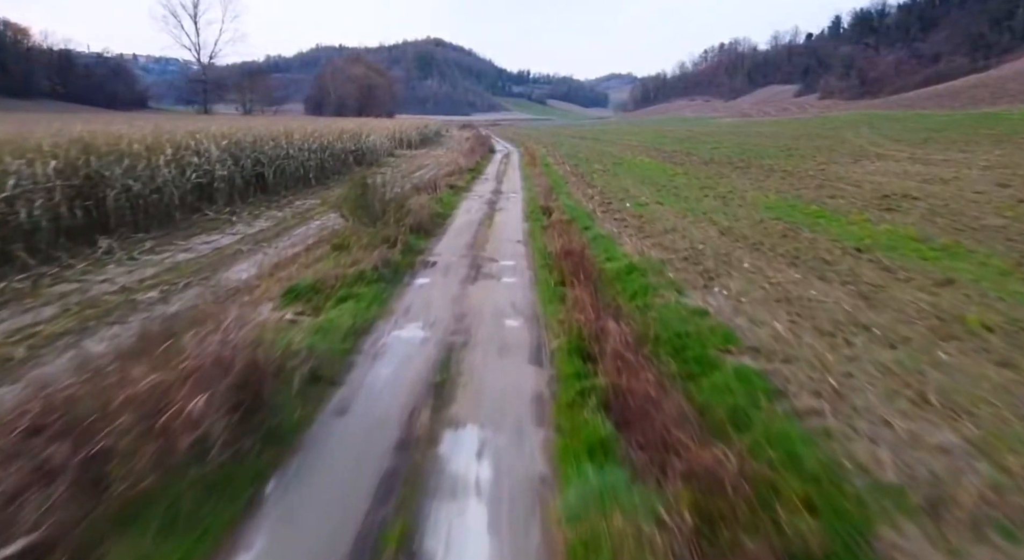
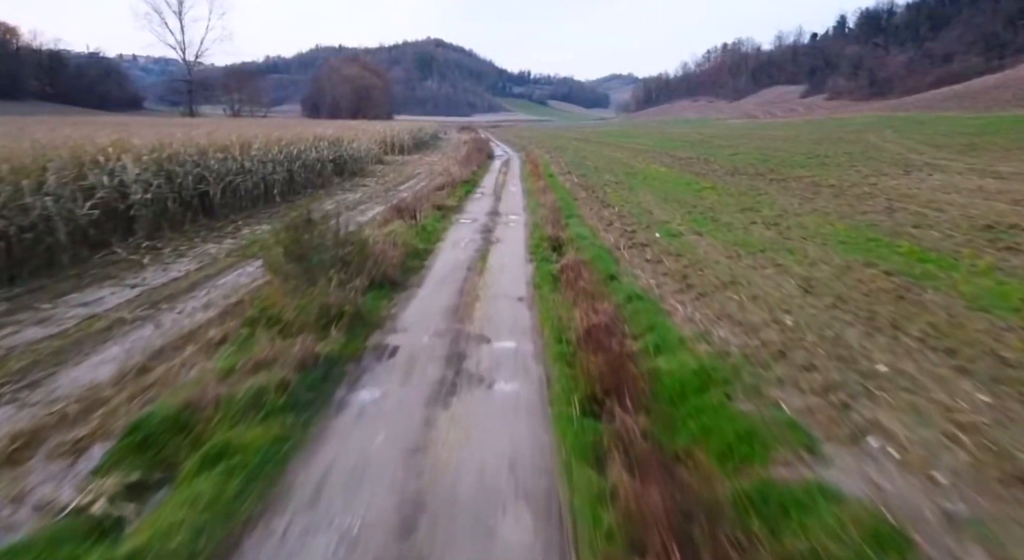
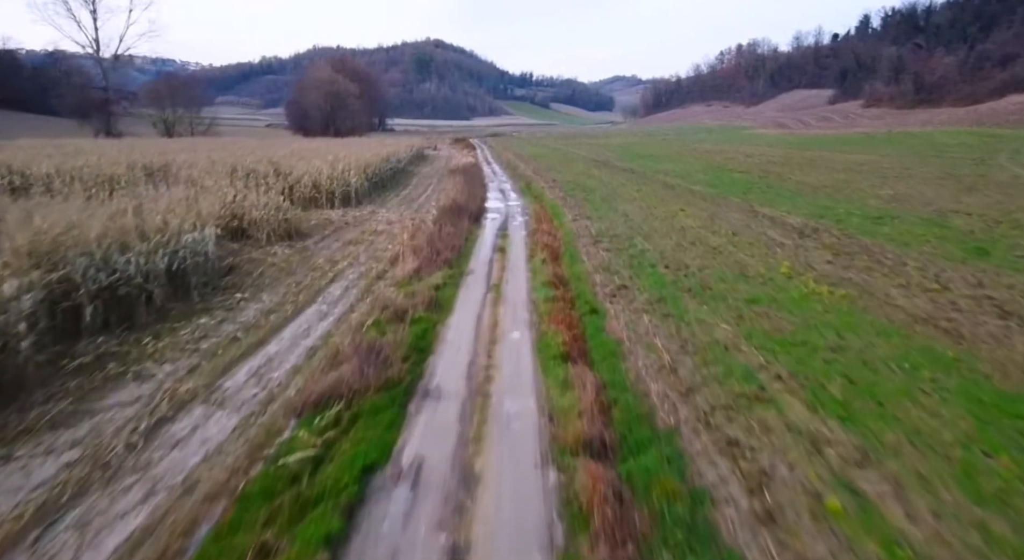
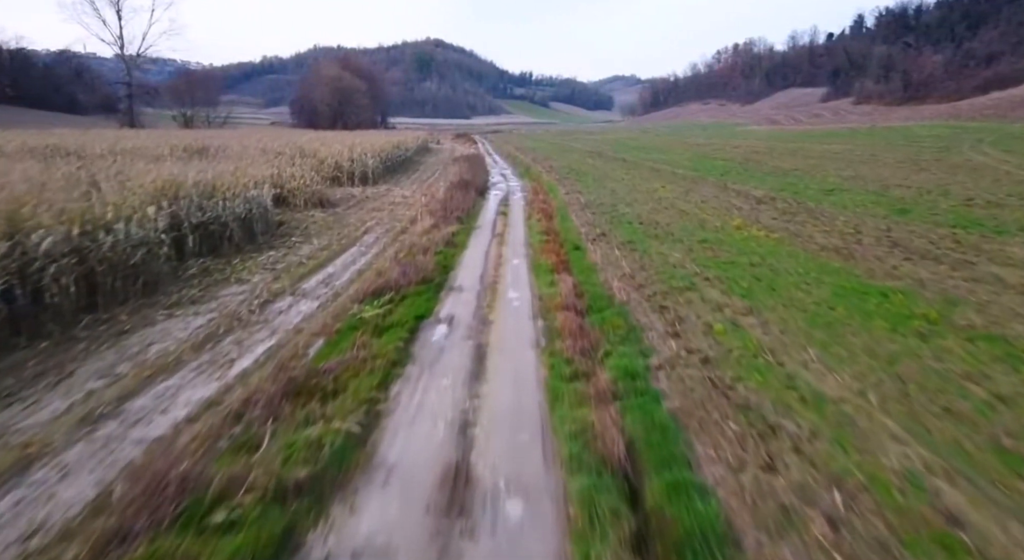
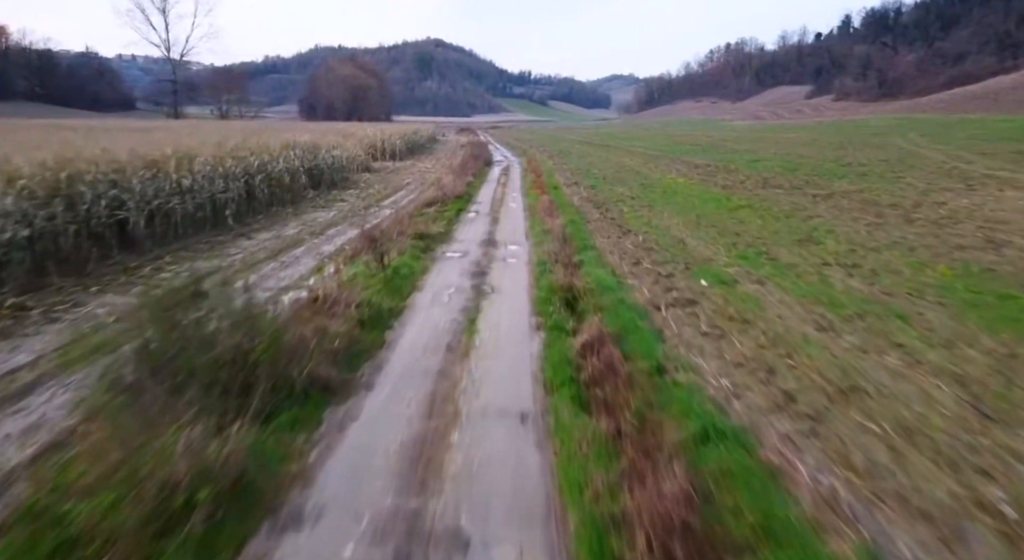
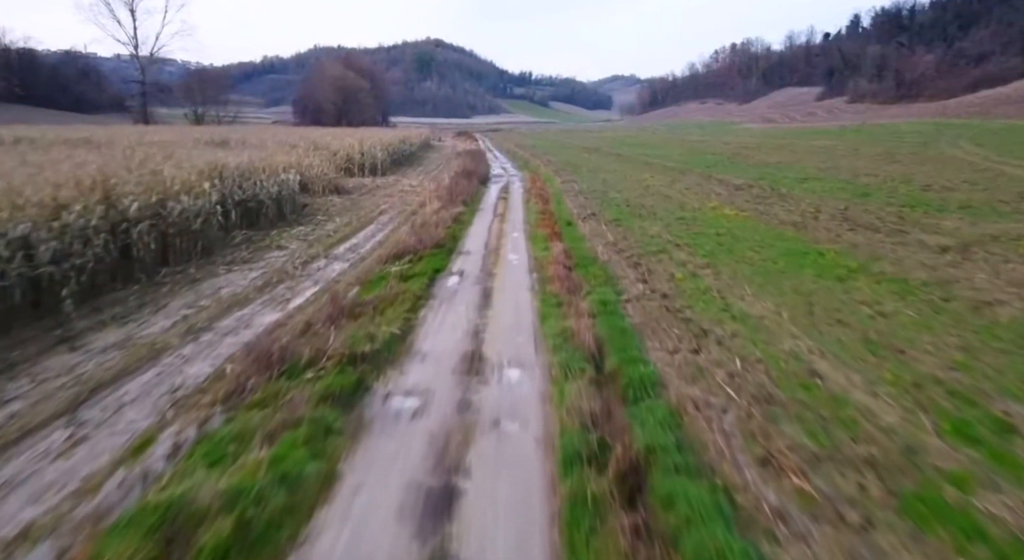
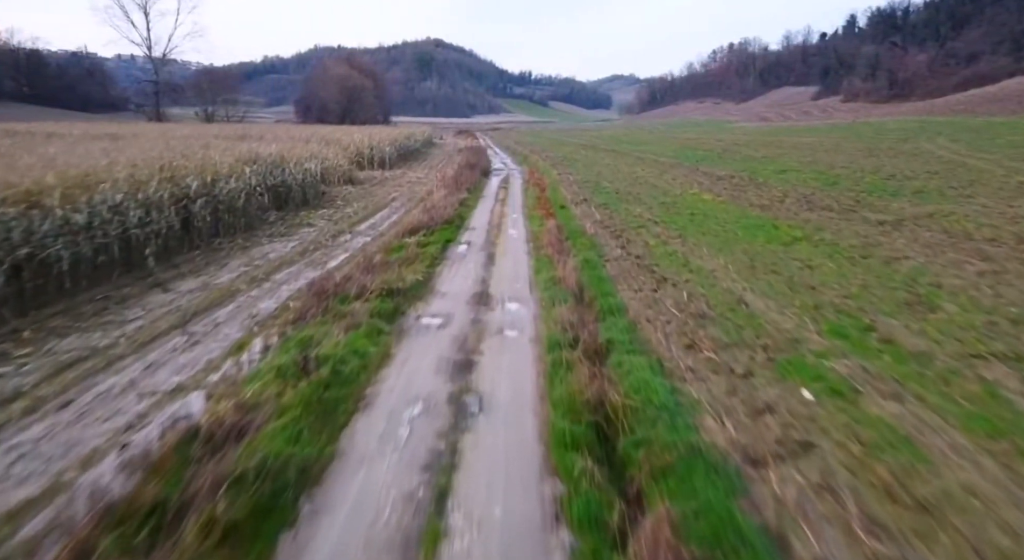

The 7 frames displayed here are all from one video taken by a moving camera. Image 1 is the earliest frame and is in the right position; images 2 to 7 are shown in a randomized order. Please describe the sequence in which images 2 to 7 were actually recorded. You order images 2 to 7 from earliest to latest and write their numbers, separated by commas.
2, 5, 7, 6, 4, 3
